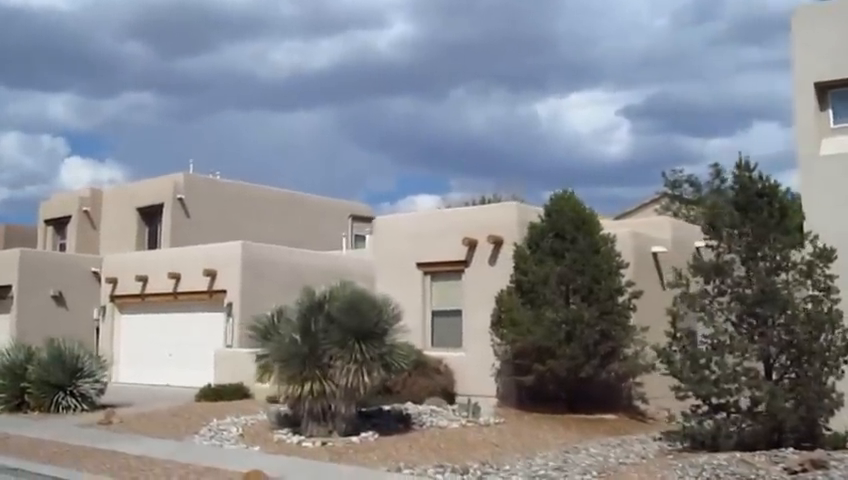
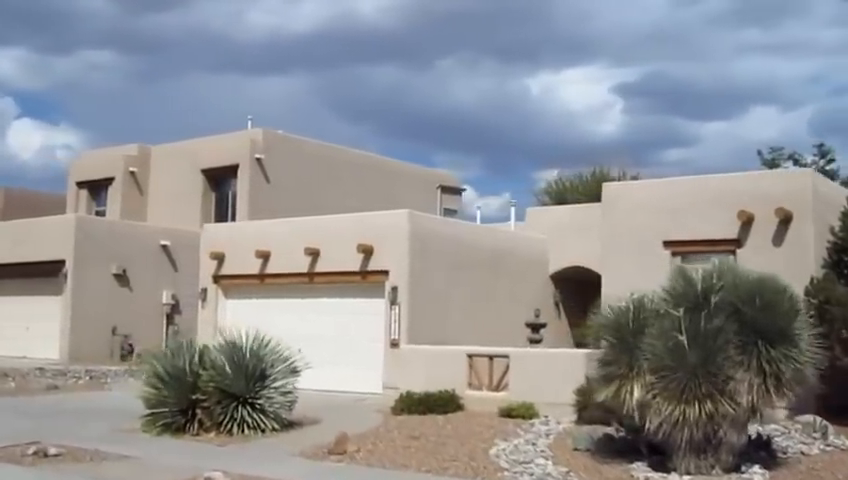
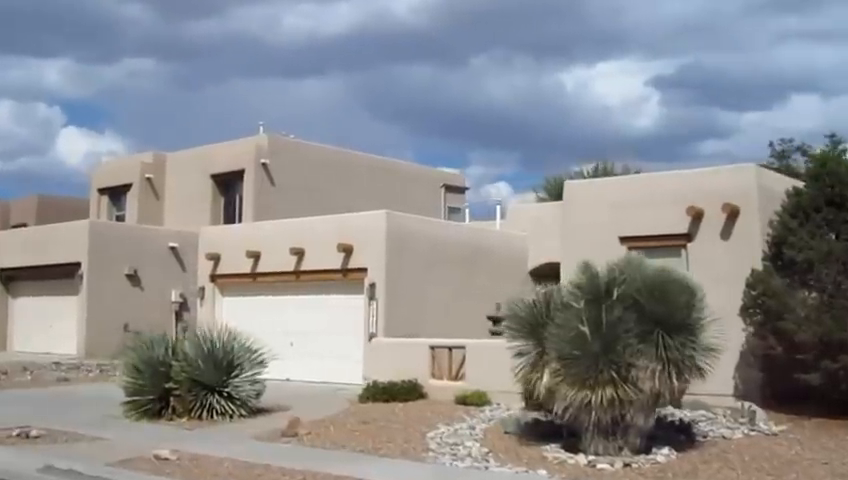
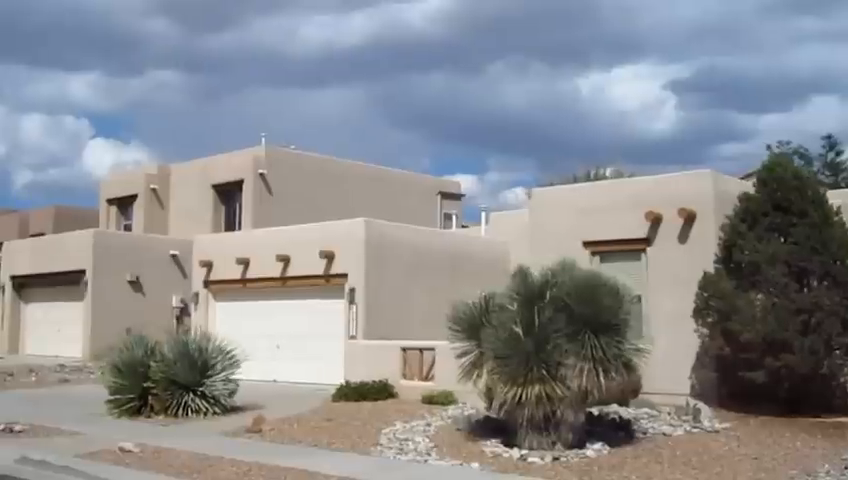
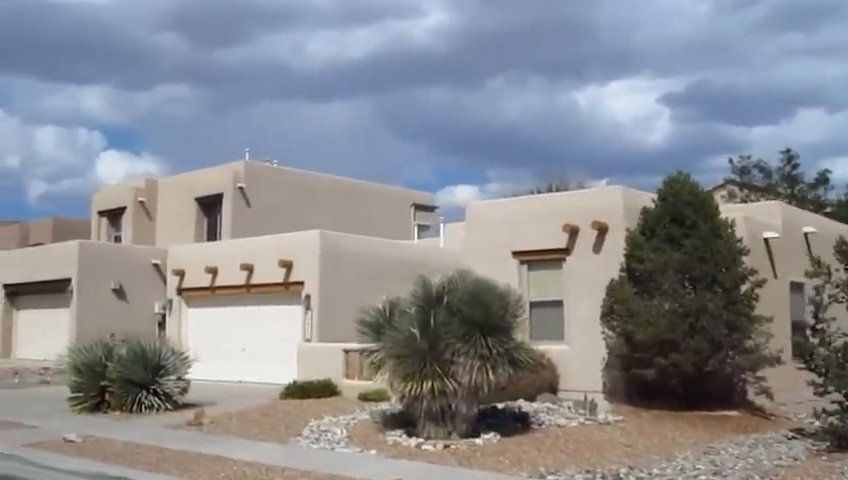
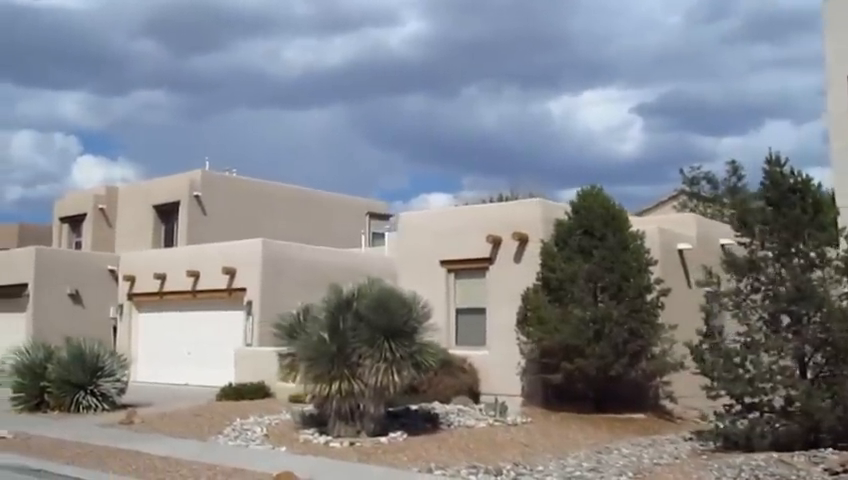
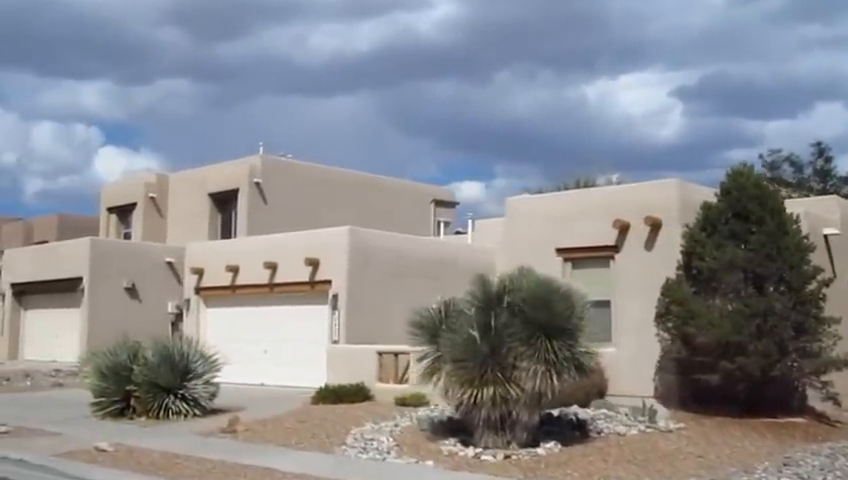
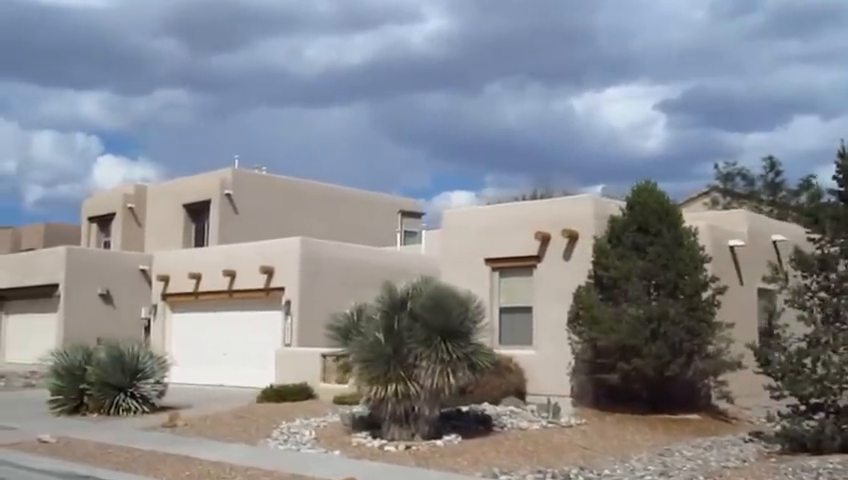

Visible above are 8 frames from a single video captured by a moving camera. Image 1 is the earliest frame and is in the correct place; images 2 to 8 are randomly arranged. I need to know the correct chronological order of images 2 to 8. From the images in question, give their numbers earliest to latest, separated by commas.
6, 8, 5, 7, 4, 3, 2
